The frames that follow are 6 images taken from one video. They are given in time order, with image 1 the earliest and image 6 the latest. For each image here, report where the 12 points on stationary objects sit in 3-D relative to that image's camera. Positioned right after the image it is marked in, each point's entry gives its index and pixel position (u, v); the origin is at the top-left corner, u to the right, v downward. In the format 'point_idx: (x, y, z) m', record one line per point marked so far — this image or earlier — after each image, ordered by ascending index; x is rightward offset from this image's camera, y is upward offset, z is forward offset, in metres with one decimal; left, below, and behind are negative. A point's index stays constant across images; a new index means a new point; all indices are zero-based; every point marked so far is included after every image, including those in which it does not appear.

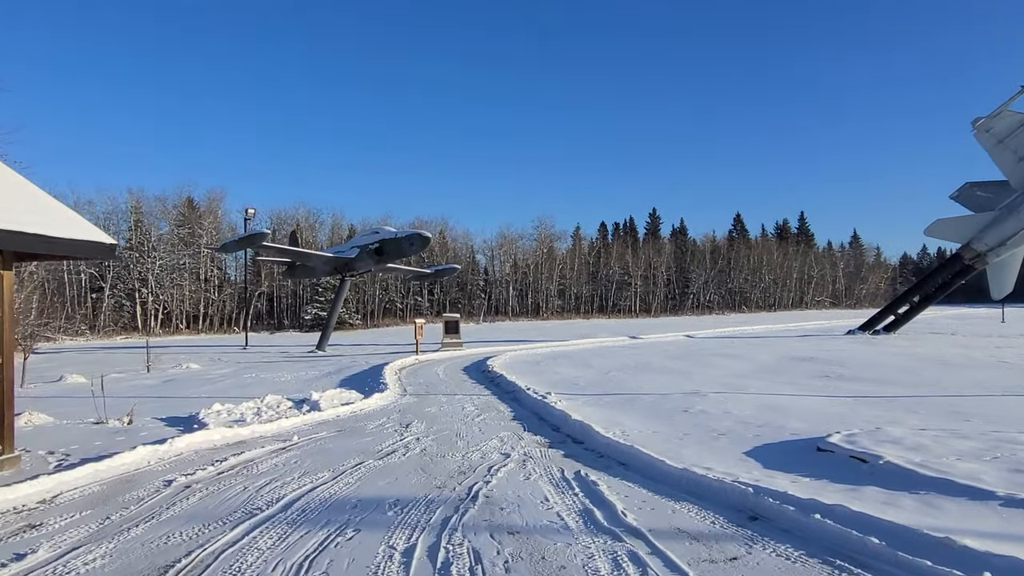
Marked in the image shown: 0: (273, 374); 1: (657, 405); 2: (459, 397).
0: (-7.1, -2.6, +17.8) m
1: (+2.6, -2.1, +10.7) m
2: (-1.0, -2.1, +11.8) m
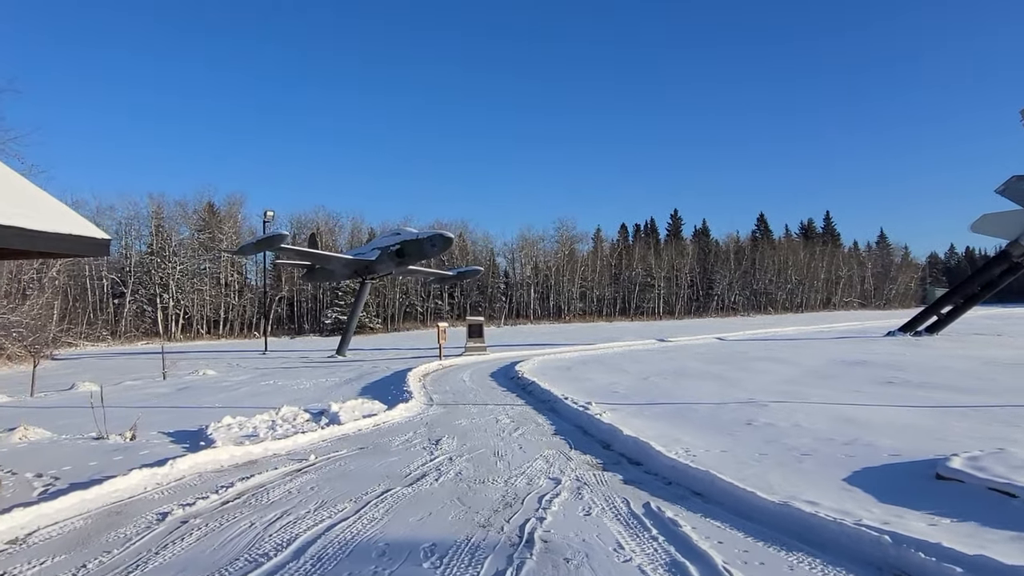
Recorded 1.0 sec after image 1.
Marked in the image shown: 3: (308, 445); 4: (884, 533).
0: (-6.2, -2.6, +17.0) m
1: (+3.2, -2.0, +9.6) m
2: (-0.4, -2.1, +10.7) m
3: (-2.7, -2.1, +8.1) m
4: (+2.6, -1.7, +4.1) m
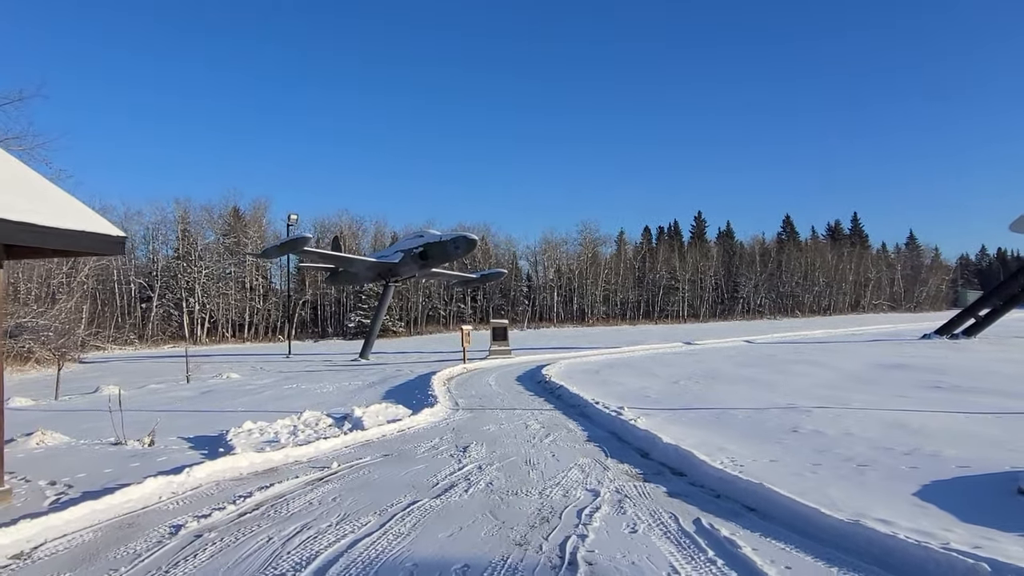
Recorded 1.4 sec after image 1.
0: (-5.5, -2.7, +16.7) m
1: (+3.7, -2.0, +9.1) m
2: (+0.1, -2.1, +10.3) m
3: (-2.3, -2.1, +7.7) m
4: (+2.8, -1.6, +3.6) m
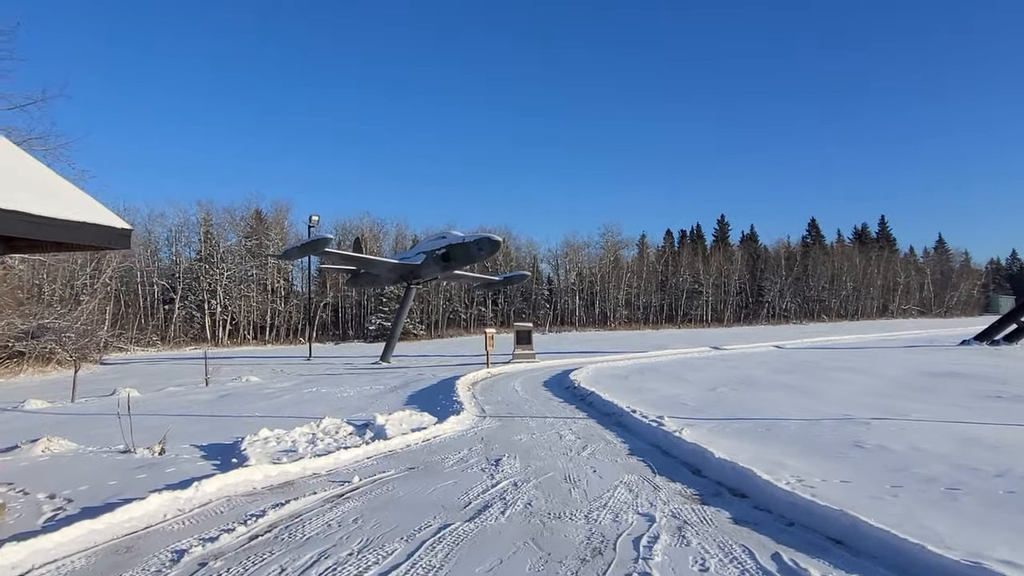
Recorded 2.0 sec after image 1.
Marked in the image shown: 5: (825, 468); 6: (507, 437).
0: (-4.8, -2.7, +16.2) m
1: (+4.1, -2.0, +8.3) m
2: (+0.6, -2.1, +9.7) m
3: (-1.9, -2.1, +7.1) m
4: (+3.1, -1.6, +2.9) m
5: (+3.3, -1.9, +6.4) m
6: (-0.1, -2.1, +8.4) m
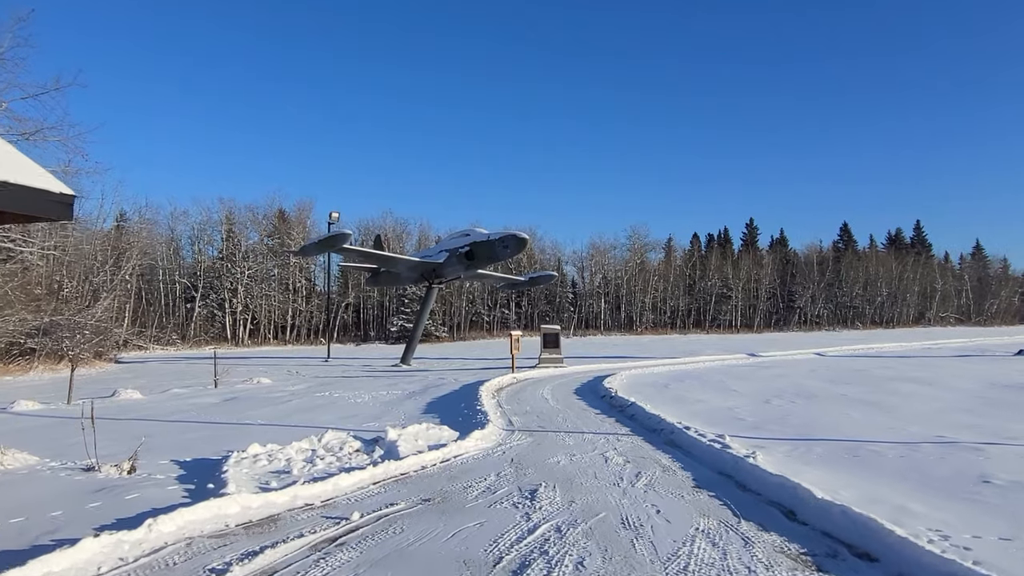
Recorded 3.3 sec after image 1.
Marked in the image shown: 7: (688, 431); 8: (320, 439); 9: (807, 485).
0: (-4.1, -2.6, +15.0) m
1: (+4.6, -2.0, +6.8) m
2: (+1.1, -2.1, +8.3) m
3: (-1.5, -2.0, +5.8) m
4: (+3.3, -1.5, +1.4) m
5: (+3.7, -1.8, +4.9) m
6: (+0.3, -2.0, +7.0) m
7: (+2.4, -2.0, +8.4) m
8: (-2.4, -1.9, +7.5) m
9: (+2.7, -1.8, +5.6) m
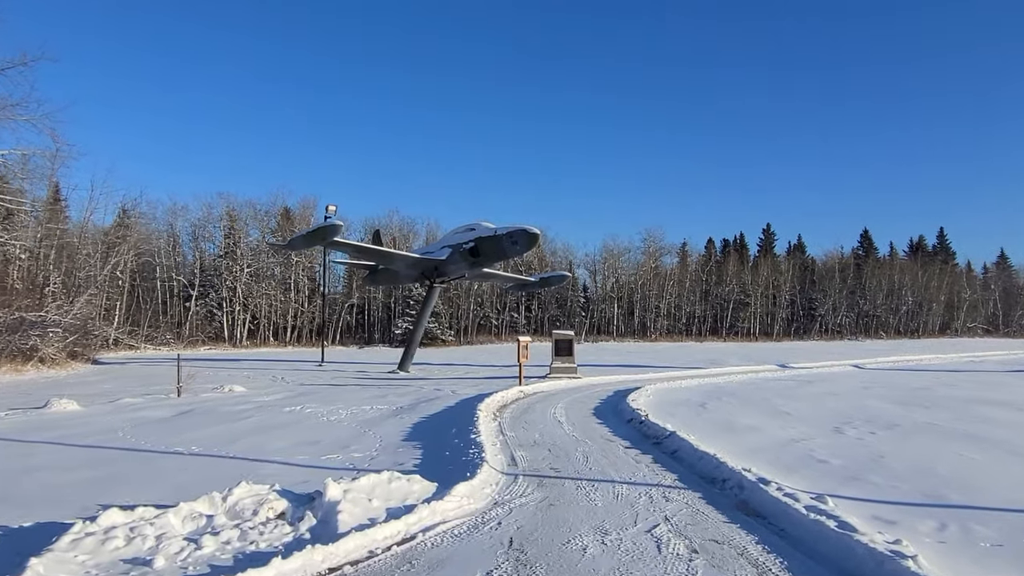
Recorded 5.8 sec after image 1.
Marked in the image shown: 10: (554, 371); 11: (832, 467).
0: (-3.9, -2.5, +12.6) m
1: (+4.5, -1.9, +4.2) m
2: (+1.1, -2.0, +5.8) m
3: (-1.6, -1.8, +3.4) m
4: (+3.2, -1.4, -1.1) m
5: (+3.6, -1.8, +2.3) m
6: (+0.3, -1.9, +4.5) m
7: (+2.5, -1.9, +5.8) m
8: (-2.4, -1.7, +5.1) m
9: (+2.7, -1.8, +3.1) m
10: (+1.4, -2.7, +19.9) m
11: (+3.8, -2.1, +7.2) m
